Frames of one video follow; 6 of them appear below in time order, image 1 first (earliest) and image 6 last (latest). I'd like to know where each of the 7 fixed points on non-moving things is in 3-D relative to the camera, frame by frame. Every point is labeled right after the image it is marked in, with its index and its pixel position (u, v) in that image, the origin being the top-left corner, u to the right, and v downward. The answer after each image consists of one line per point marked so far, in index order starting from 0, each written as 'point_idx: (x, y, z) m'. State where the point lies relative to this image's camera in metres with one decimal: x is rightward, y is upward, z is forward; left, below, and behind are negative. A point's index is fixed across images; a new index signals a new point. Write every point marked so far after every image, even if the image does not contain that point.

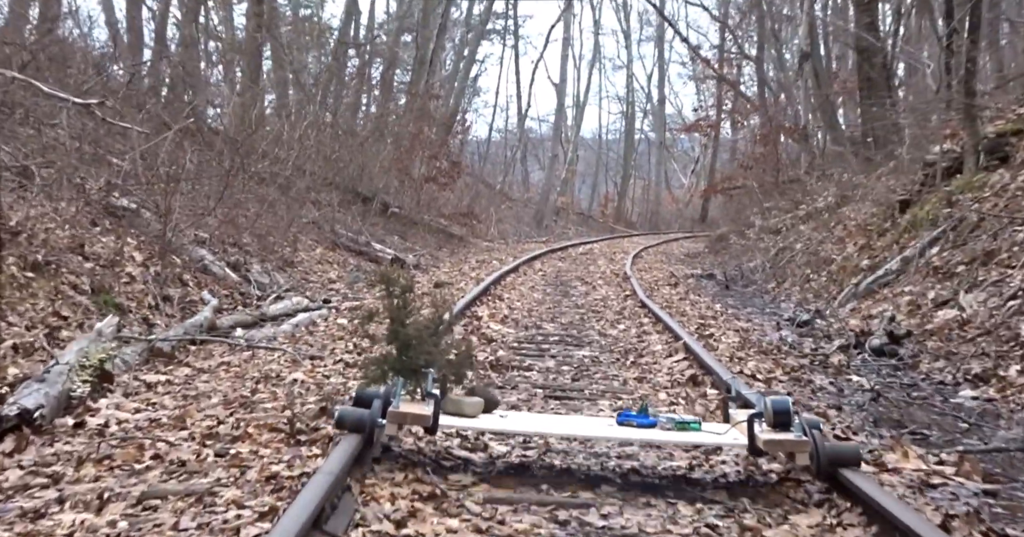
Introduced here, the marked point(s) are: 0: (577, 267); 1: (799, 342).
0: (+1.4, 0.0, +17.7) m
1: (+2.8, -0.7, +7.7) m
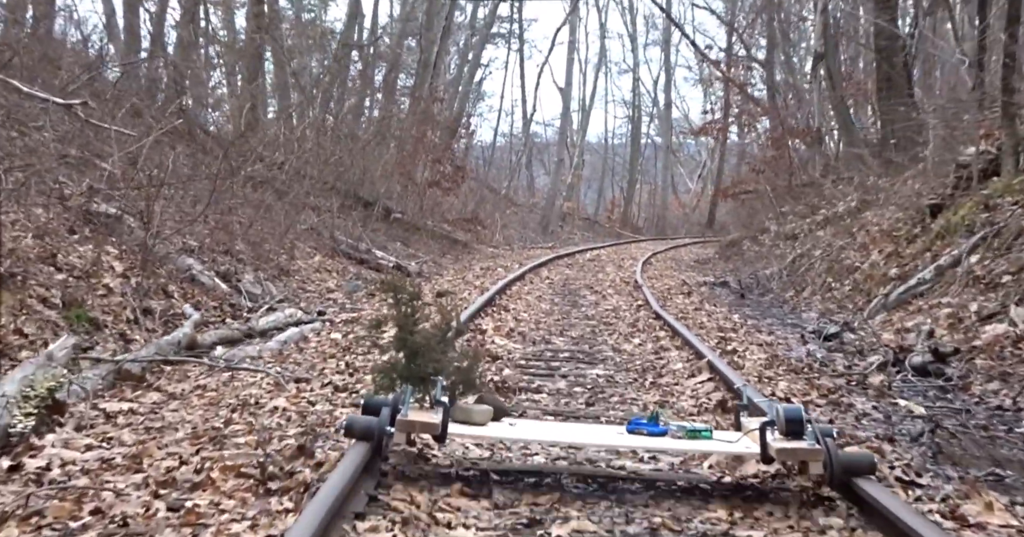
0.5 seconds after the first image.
0: (+1.6, -0.1, +17.1) m
1: (+2.8, -0.8, +7.1) m
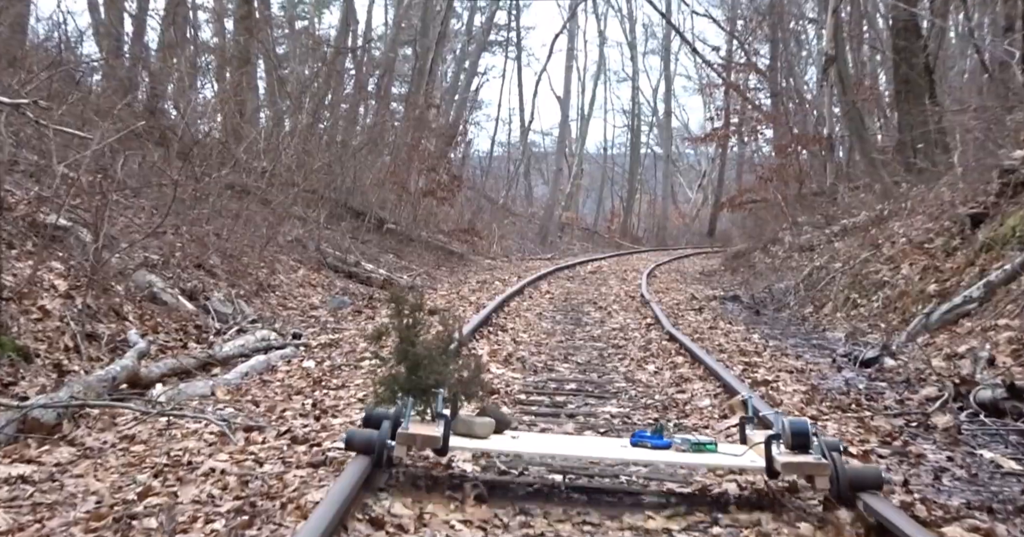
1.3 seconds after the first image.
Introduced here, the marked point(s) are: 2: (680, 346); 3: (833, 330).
0: (+1.5, -0.4, +16.2) m
1: (+2.8, -0.9, +6.2) m
2: (+1.7, -0.8, +8.1) m
3: (+4.0, -0.8, +9.9) m
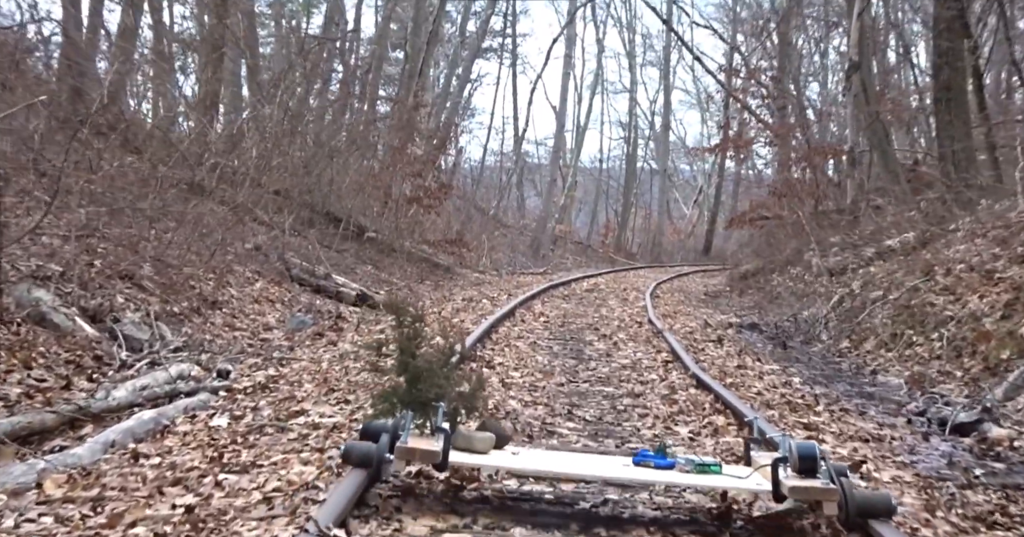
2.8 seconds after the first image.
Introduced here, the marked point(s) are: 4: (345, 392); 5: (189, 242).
0: (+1.3, -0.7, +14.5) m
1: (+2.7, -1.2, +4.5) m
2: (+1.6, -1.0, +6.3) m
3: (+3.9, -1.1, +8.3) m
4: (-1.2, -0.9, +5.8) m
5: (-4.2, +0.4, +10.4) m
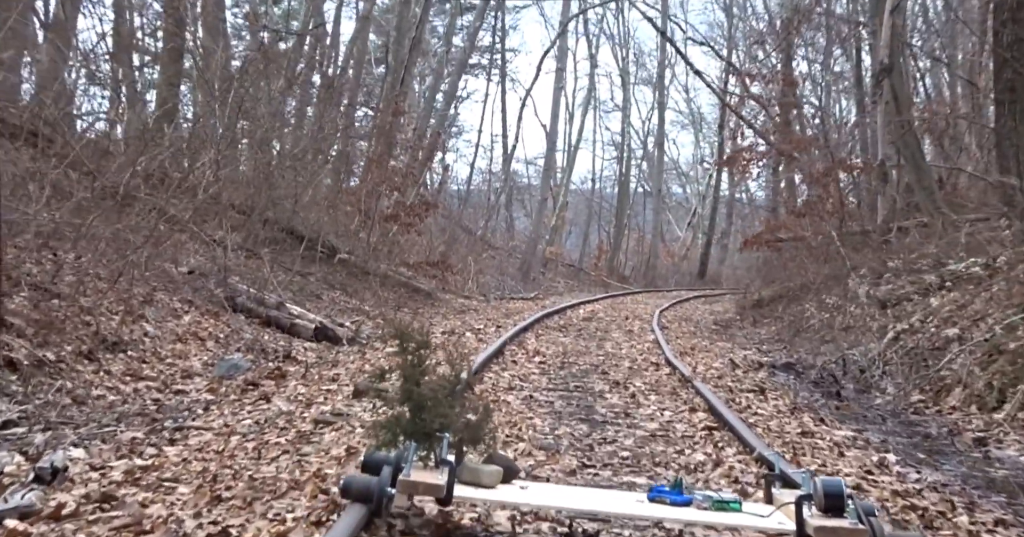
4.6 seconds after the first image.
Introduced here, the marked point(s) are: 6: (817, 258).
0: (+1.2, -1.2, +12.3) m
1: (+2.7, -1.3, +2.4) m
2: (+1.5, -1.2, +4.2) m
3: (+3.8, -1.4, +6.1) m
4: (-1.3, -1.1, +3.6) m
5: (-4.3, +0.1, +8.2) m
6: (+6.4, +0.2, +16.8) m
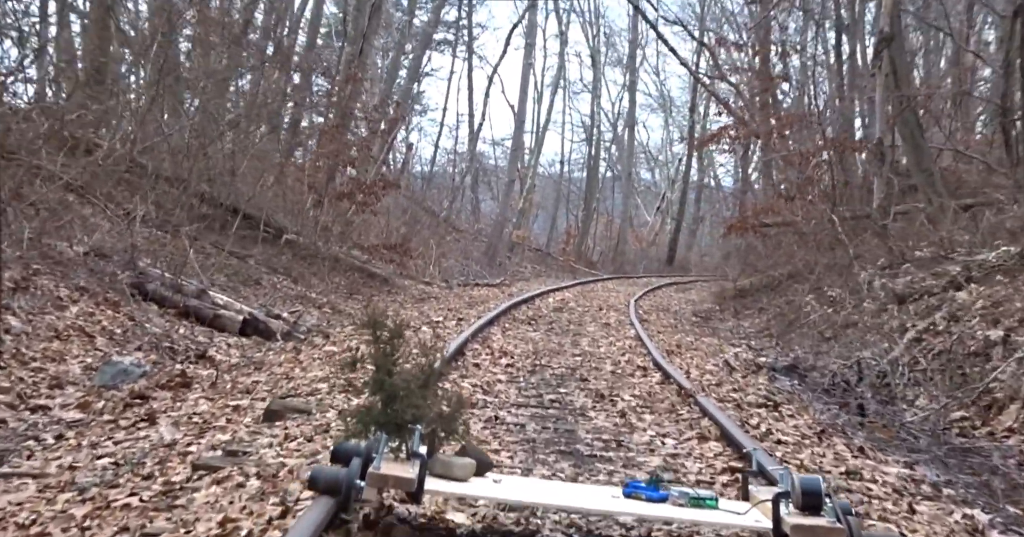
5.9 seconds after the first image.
0: (+0.7, -1.0, +10.8) m
1: (+2.6, -1.4, +0.9) m
2: (+1.4, -1.2, +2.7) m
3: (+3.5, -1.3, +4.7) m
4: (-1.4, -1.0, +2.0) m
5: (-4.6, +0.2, +6.4) m
6: (+5.7, +0.4, +15.5) m
